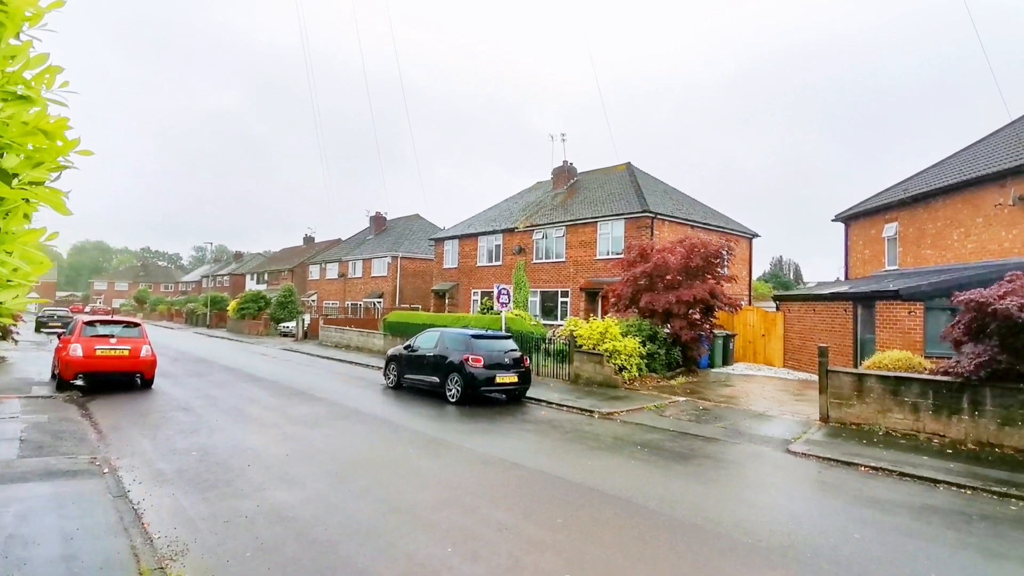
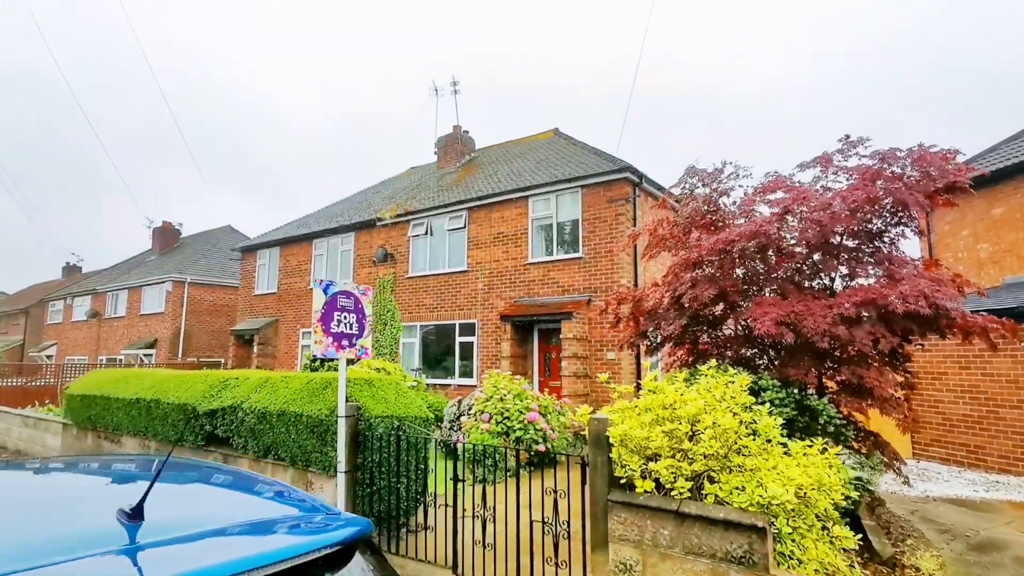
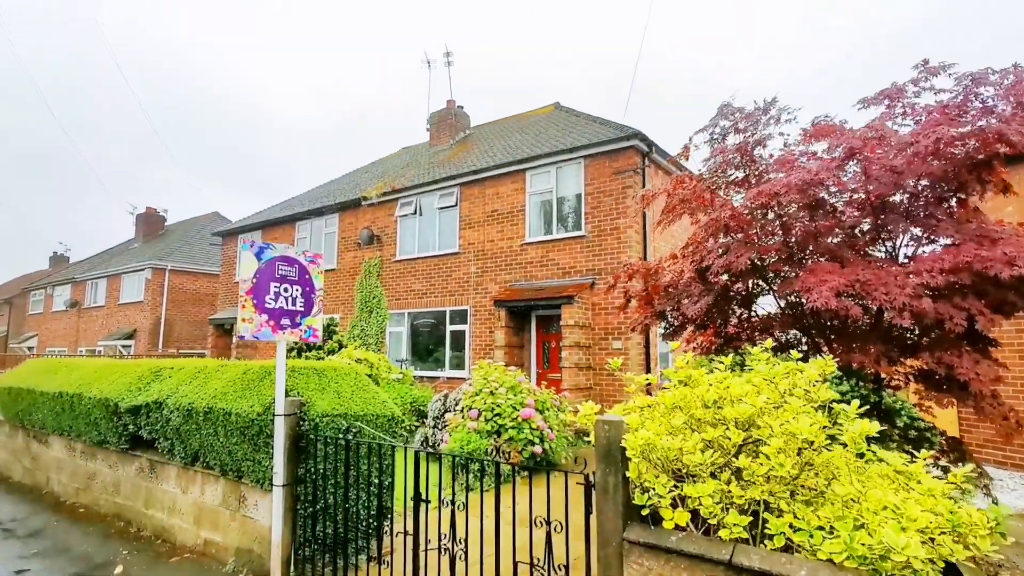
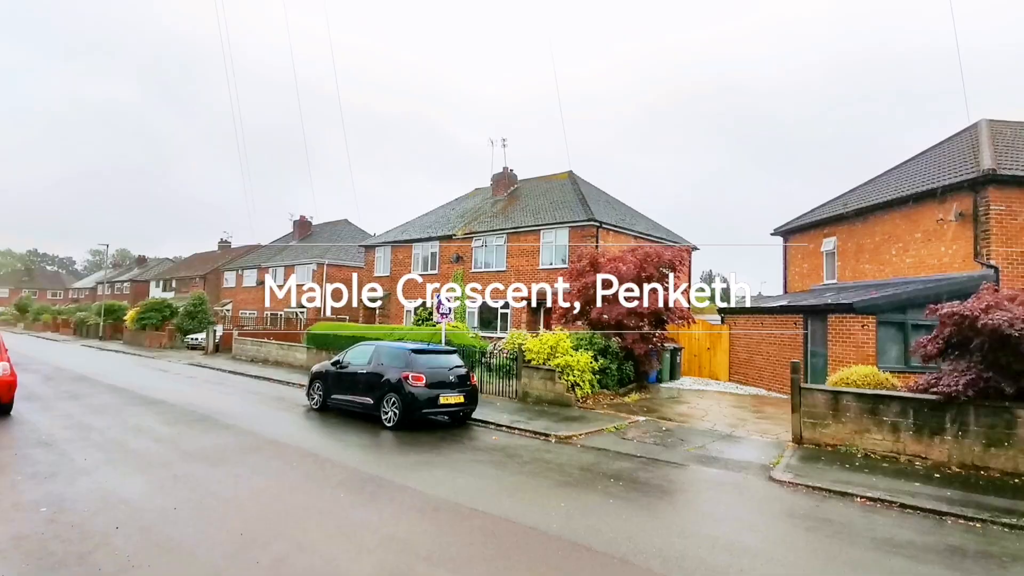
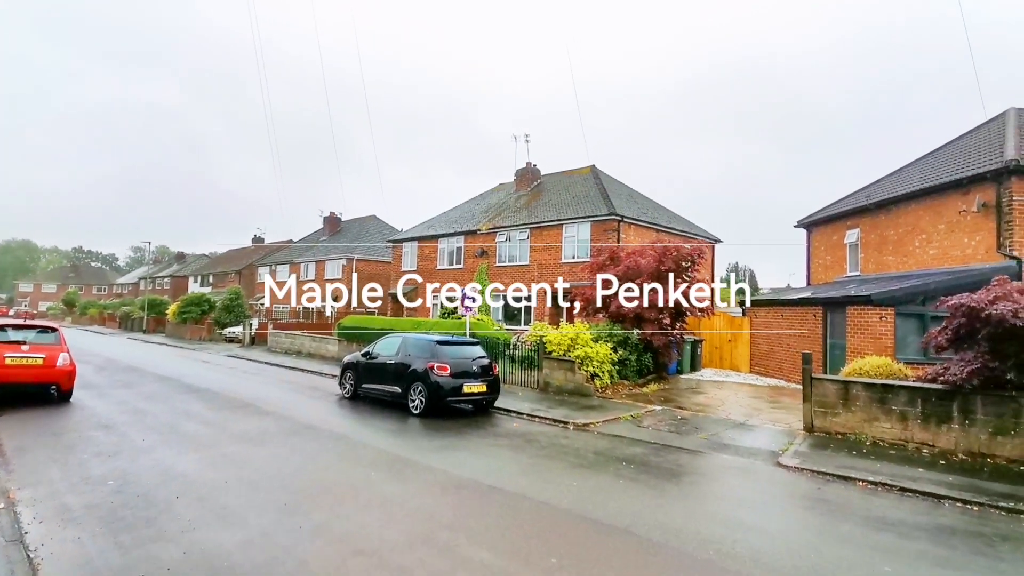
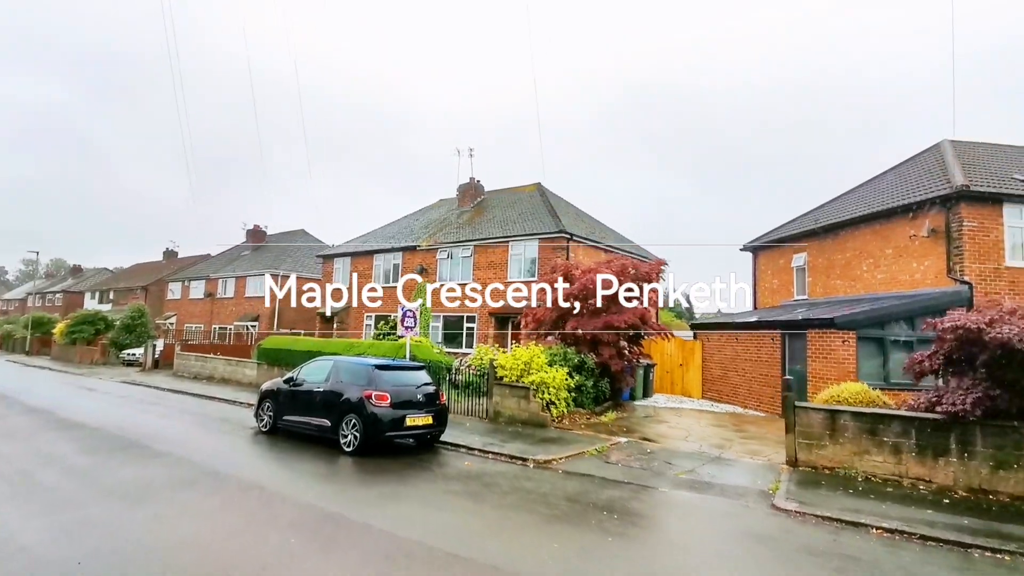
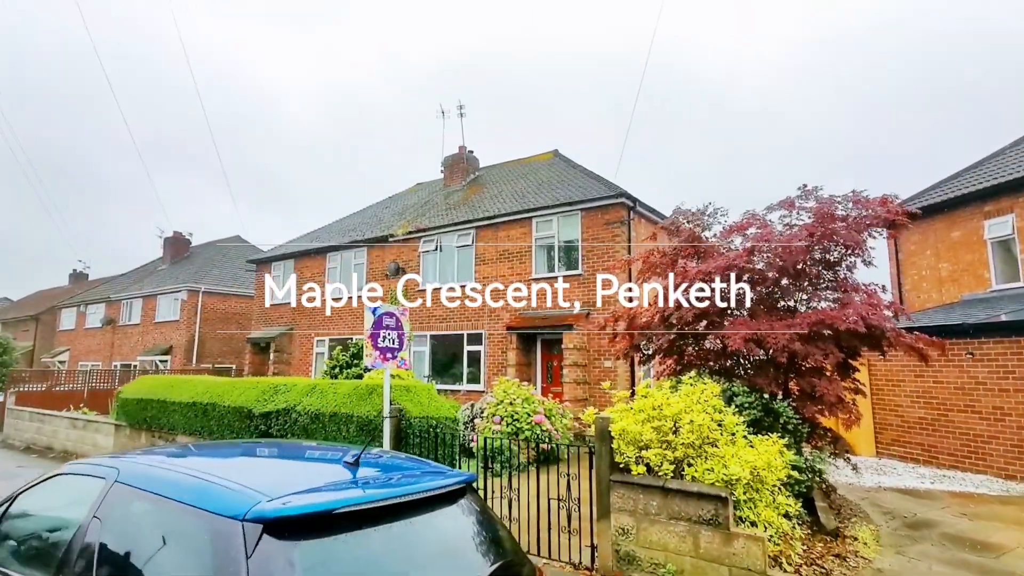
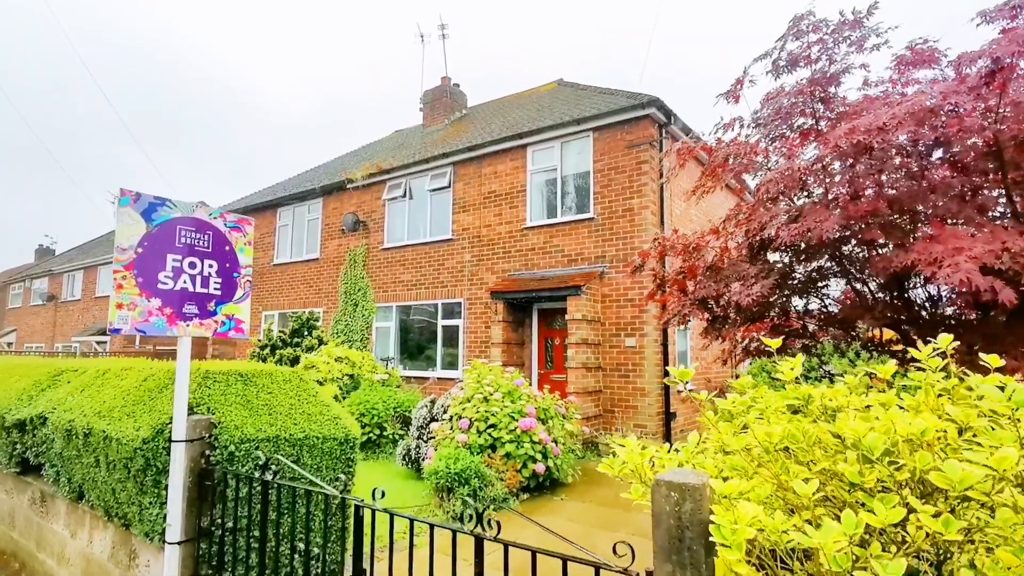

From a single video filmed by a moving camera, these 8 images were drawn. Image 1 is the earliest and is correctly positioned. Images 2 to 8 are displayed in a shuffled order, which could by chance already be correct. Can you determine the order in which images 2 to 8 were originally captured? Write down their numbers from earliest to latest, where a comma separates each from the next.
5, 4, 6, 7, 2, 3, 8
